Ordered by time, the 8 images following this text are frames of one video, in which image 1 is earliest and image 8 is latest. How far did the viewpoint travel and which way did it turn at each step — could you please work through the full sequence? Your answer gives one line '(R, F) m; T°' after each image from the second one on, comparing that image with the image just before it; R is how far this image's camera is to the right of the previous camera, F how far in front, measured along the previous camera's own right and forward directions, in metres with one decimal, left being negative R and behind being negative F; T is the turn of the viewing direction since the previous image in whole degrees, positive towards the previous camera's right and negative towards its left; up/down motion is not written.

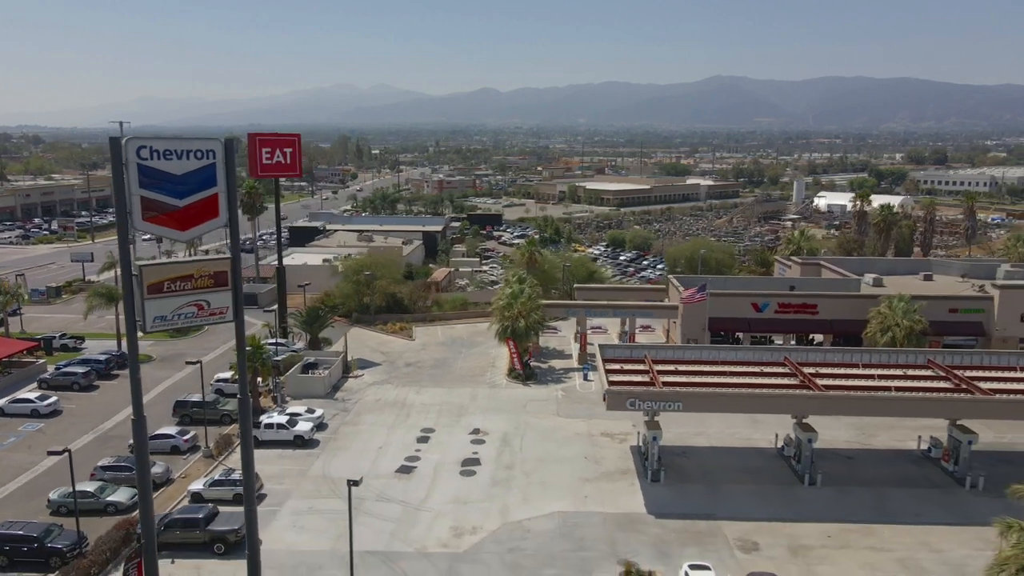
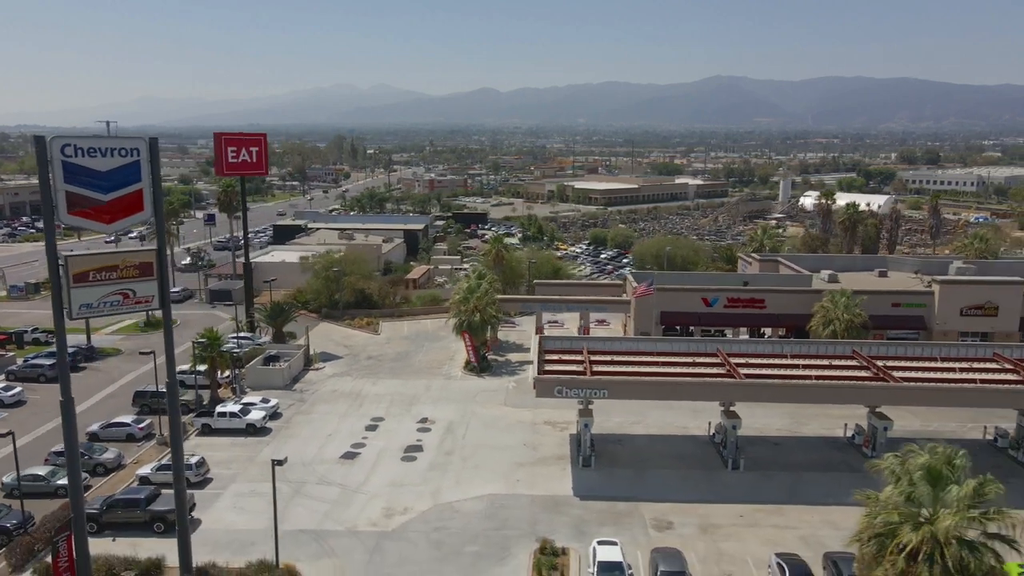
(+2.3, -1.2) m; 0°
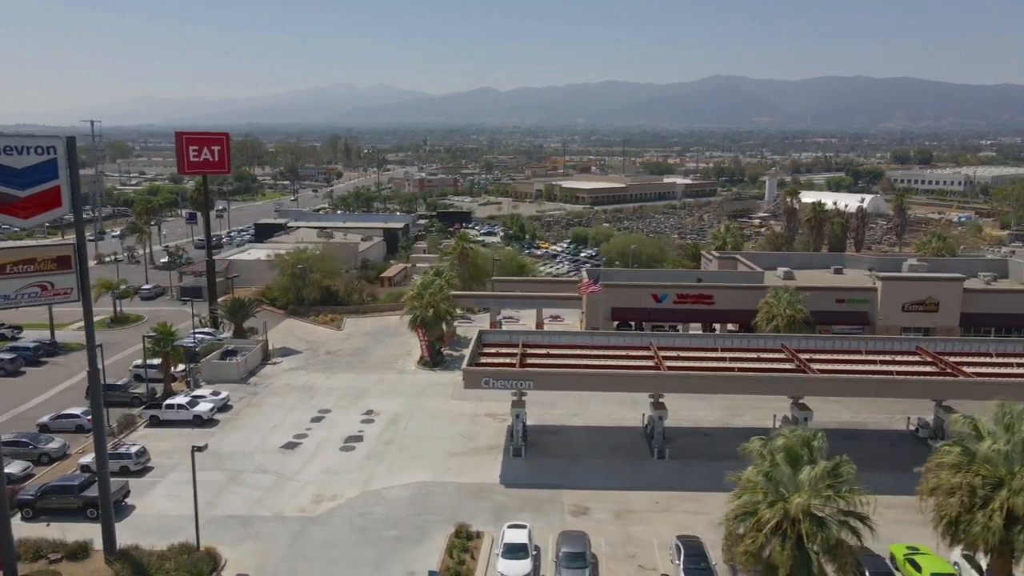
(+2.6, -0.9) m; 0°
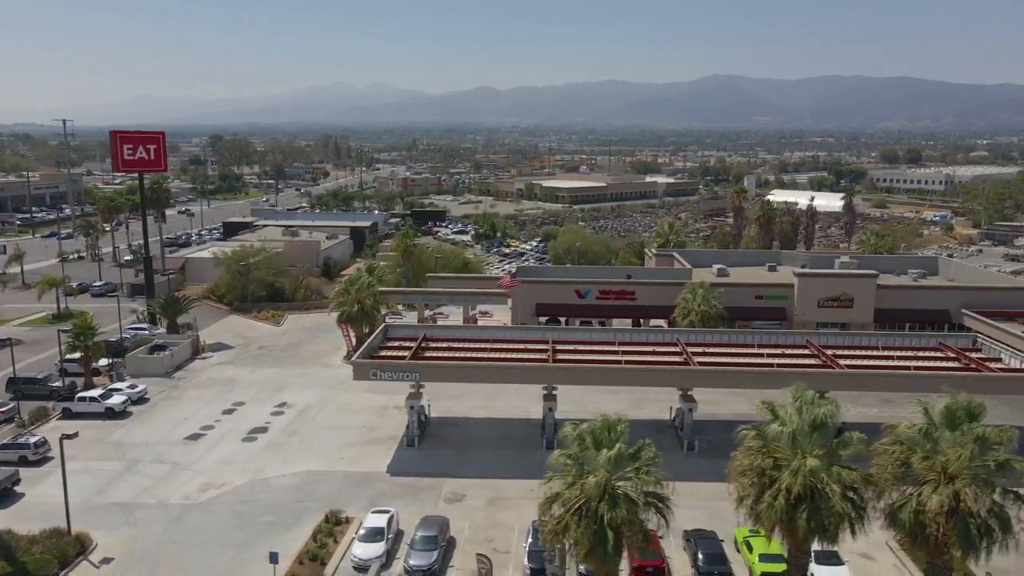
(+4.2, -0.8) m; 0°
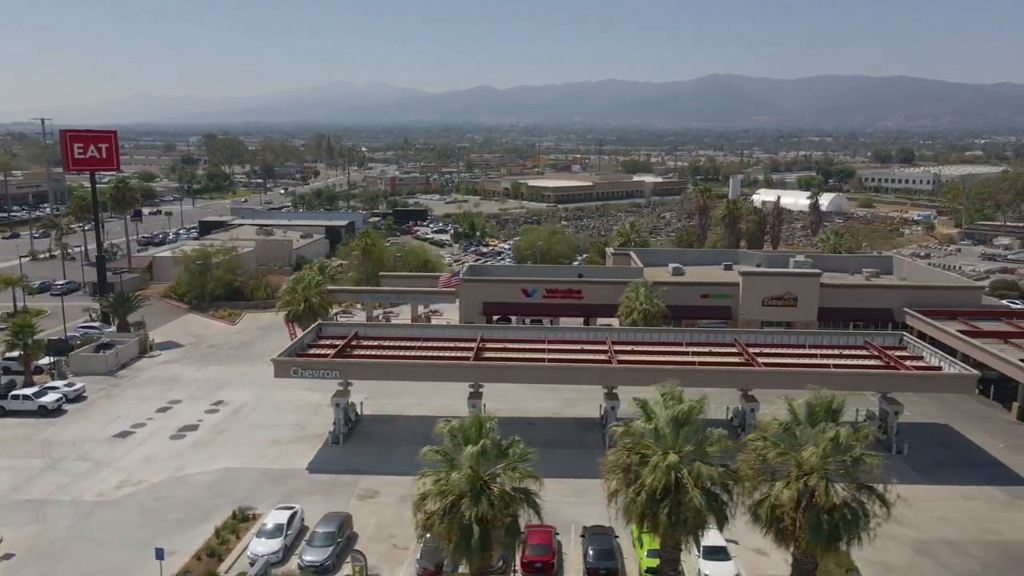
(+3.0, -0.2) m; 0°
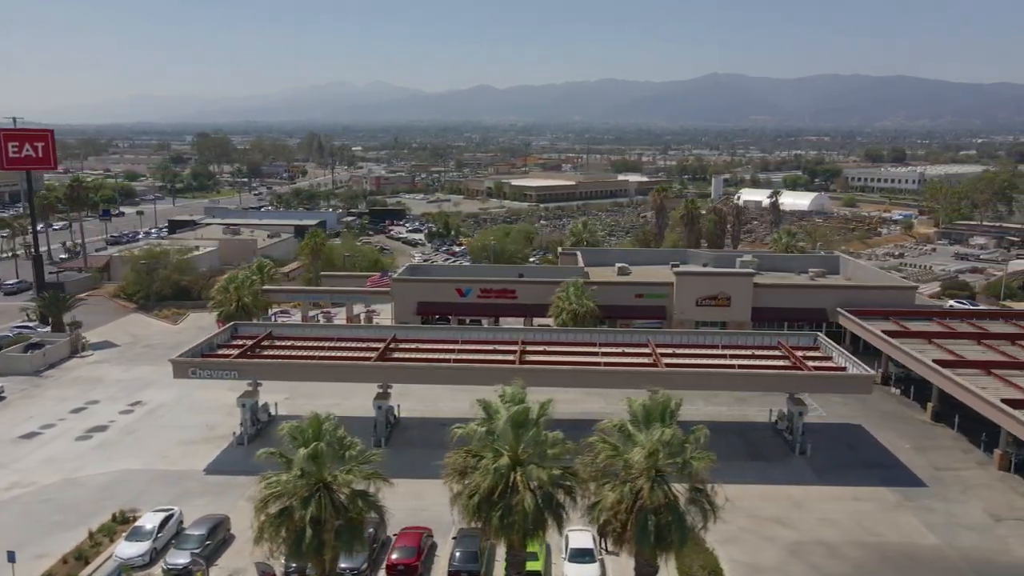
(+3.7, +0.2) m; 0°
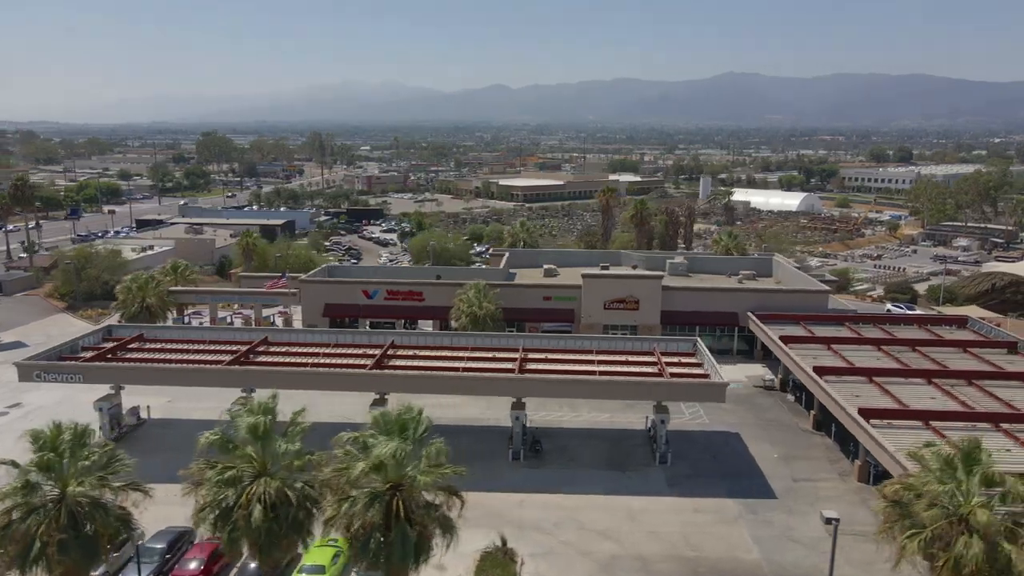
(+5.9, +0.7) m; -1°
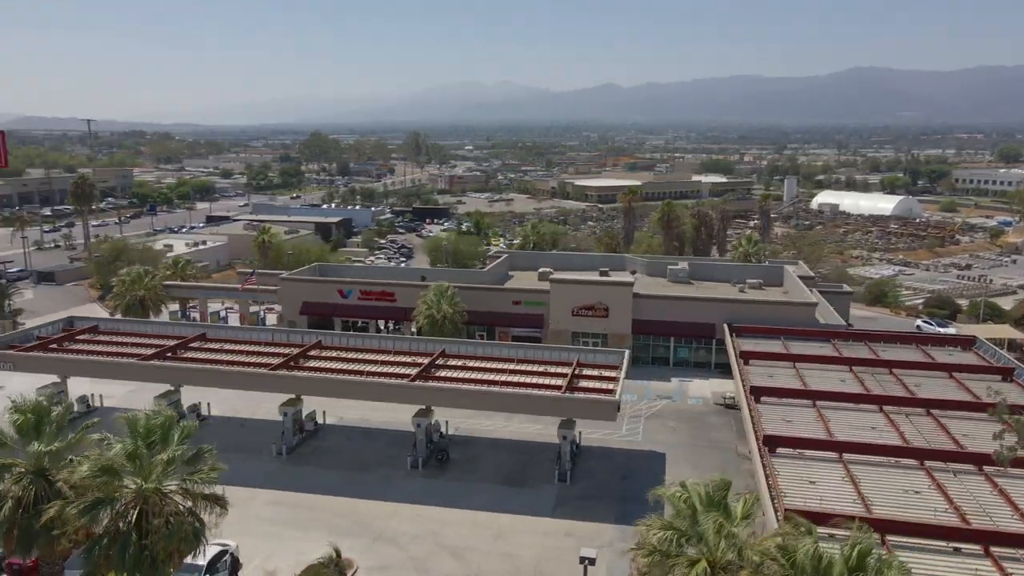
(+7.3, +1.4) m; -8°
